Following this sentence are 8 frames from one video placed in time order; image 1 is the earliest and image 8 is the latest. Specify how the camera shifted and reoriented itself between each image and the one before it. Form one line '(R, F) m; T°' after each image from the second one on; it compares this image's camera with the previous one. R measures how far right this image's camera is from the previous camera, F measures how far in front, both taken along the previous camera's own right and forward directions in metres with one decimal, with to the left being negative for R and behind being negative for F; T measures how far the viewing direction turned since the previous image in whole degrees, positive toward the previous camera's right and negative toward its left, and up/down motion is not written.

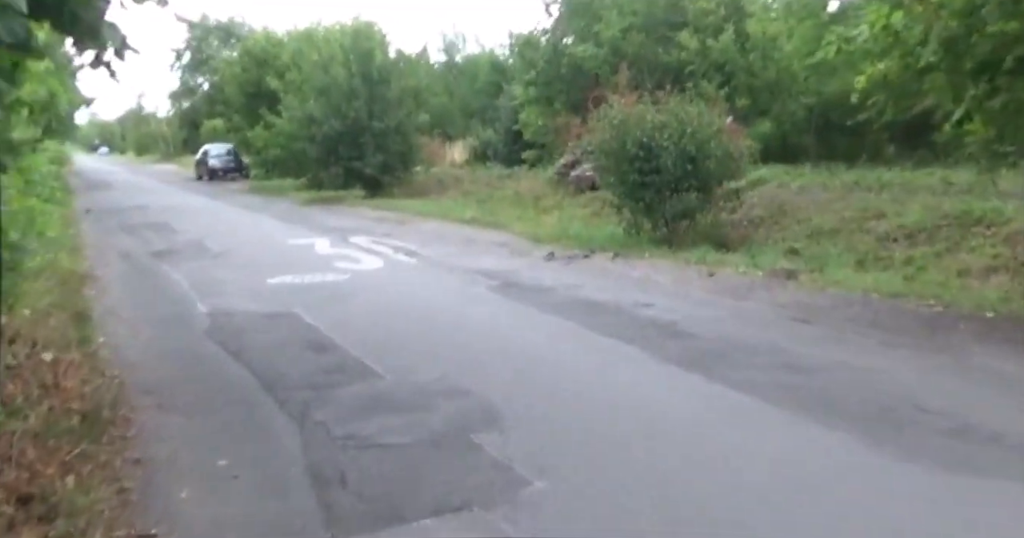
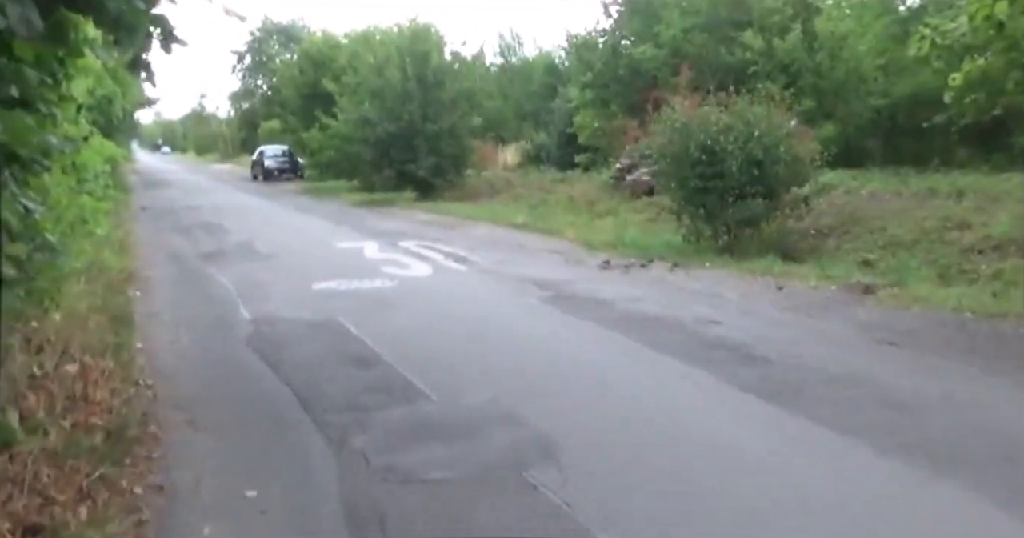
(-0.1, +0.6) m; -3°
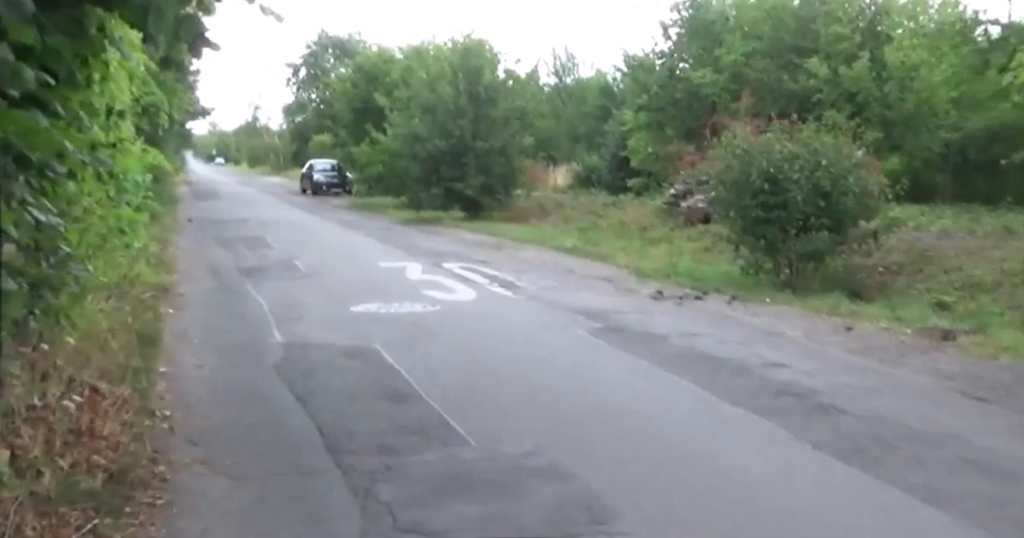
(-0.1, +0.7) m; -3°
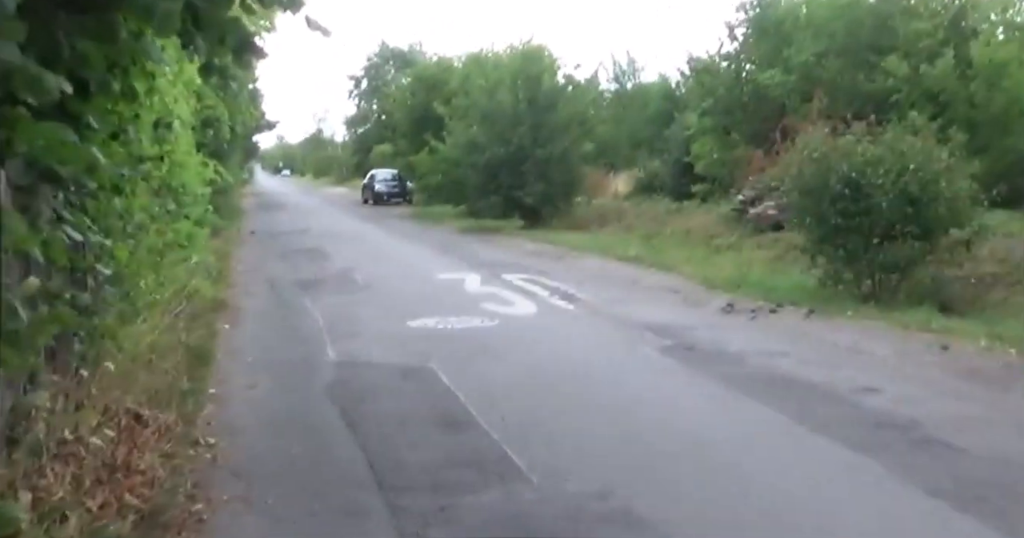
(0.0, +0.6) m; -4°
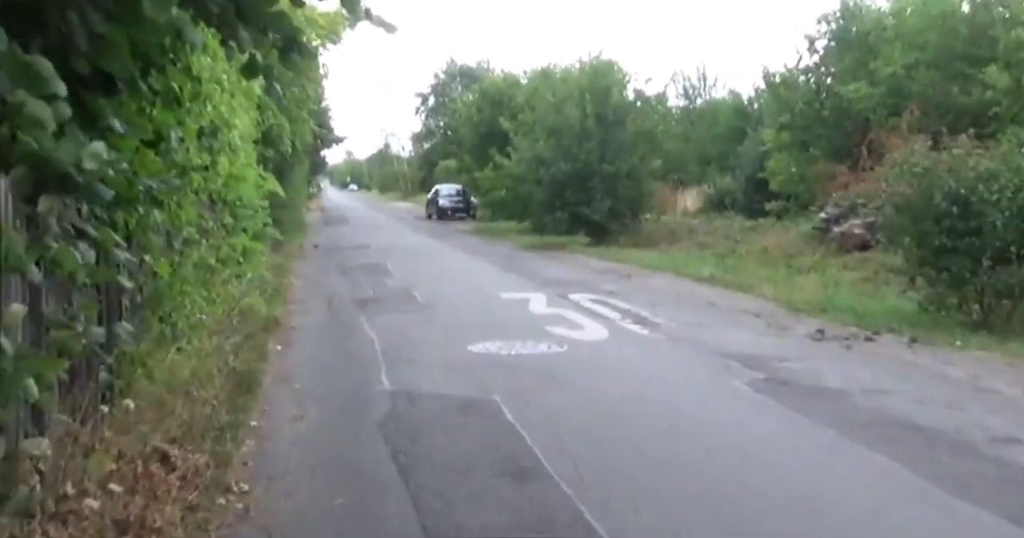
(-0.1, +0.9) m; -4°
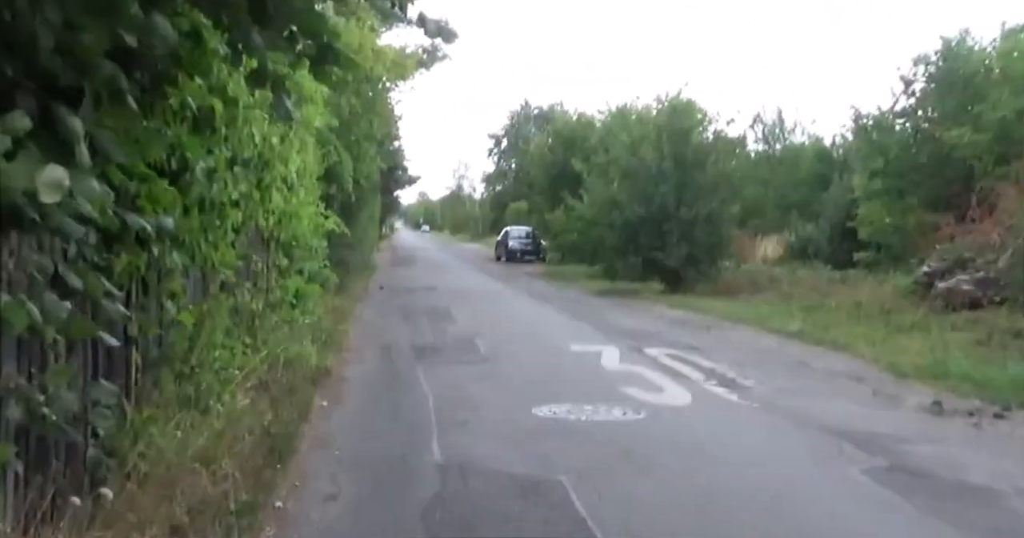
(0.0, +1.2) m; -5°
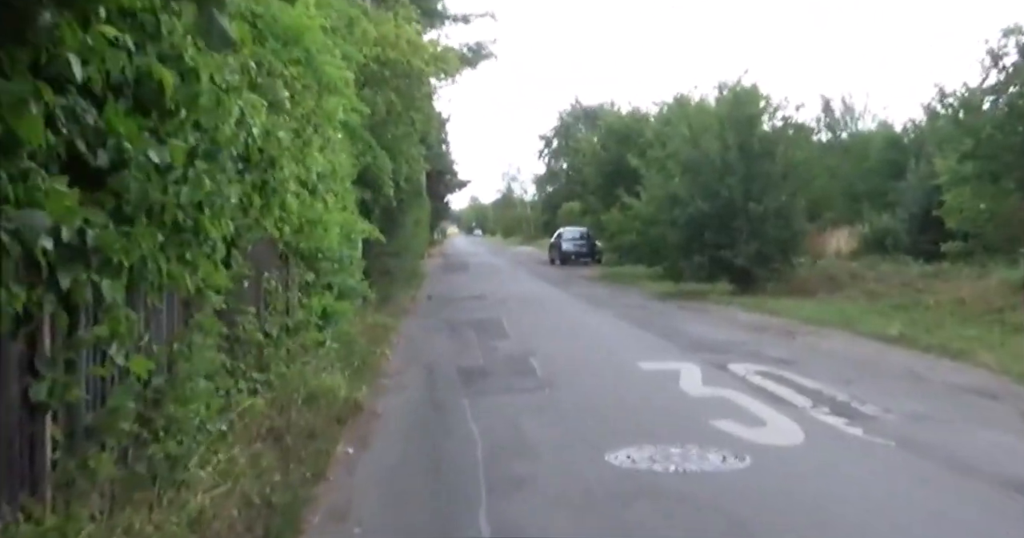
(-0.1, +1.9) m; -4°
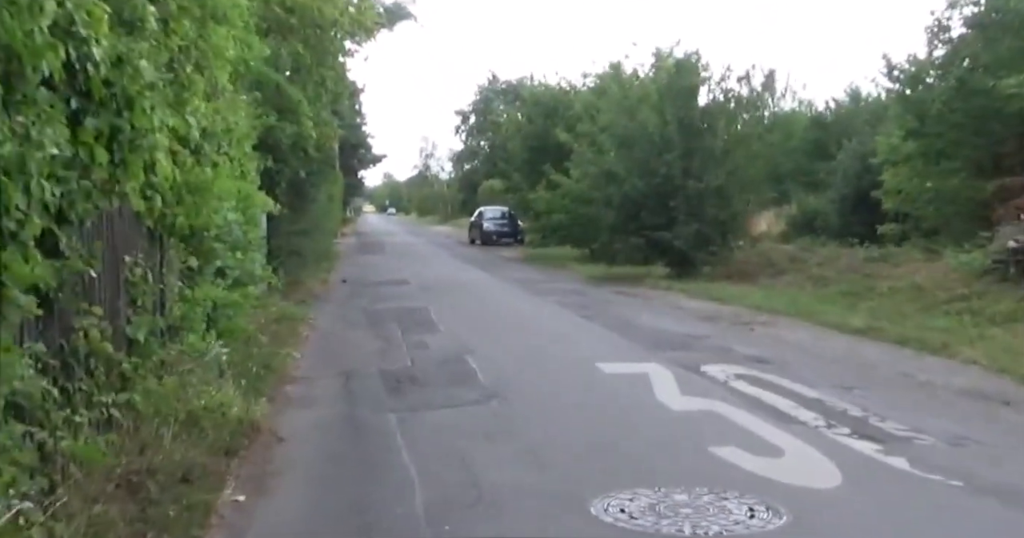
(-0.3, +2.1) m; +6°
